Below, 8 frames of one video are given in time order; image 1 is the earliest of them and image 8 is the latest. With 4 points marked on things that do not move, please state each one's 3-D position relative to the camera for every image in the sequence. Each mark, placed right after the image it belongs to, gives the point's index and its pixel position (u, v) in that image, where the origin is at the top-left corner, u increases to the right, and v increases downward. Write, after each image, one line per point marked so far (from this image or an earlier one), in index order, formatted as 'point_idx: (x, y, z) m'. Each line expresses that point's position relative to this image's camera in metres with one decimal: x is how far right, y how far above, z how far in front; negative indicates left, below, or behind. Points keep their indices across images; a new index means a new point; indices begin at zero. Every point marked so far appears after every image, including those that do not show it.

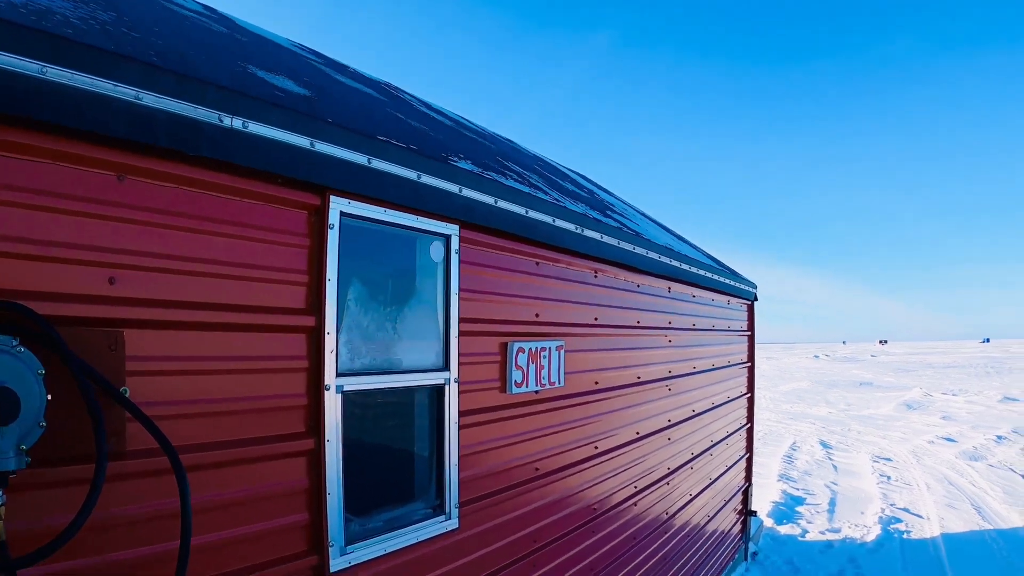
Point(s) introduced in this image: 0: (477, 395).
0: (-0.2, -0.6, +2.6) m
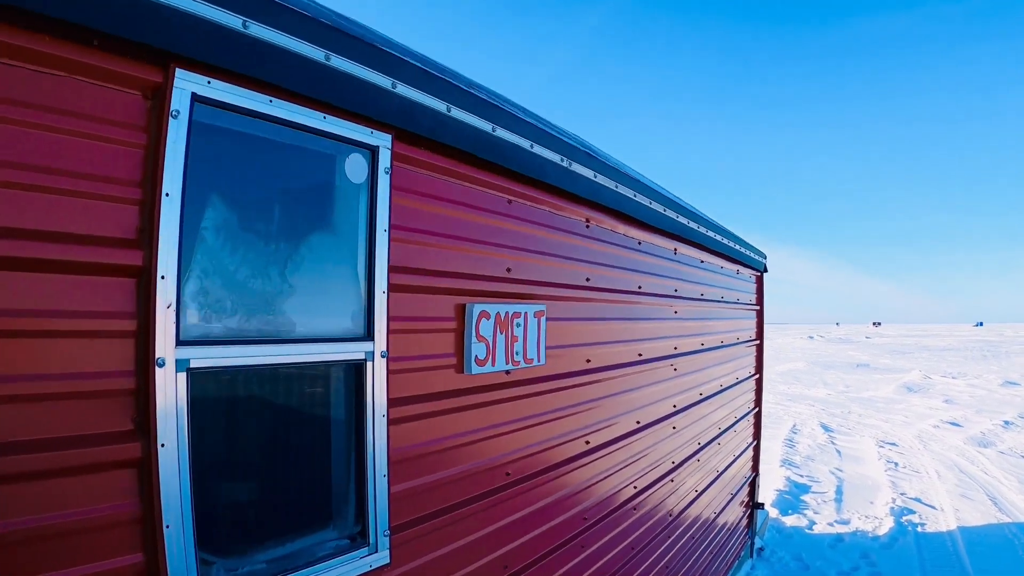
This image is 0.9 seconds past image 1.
0: (-0.4, -0.4, +1.9) m
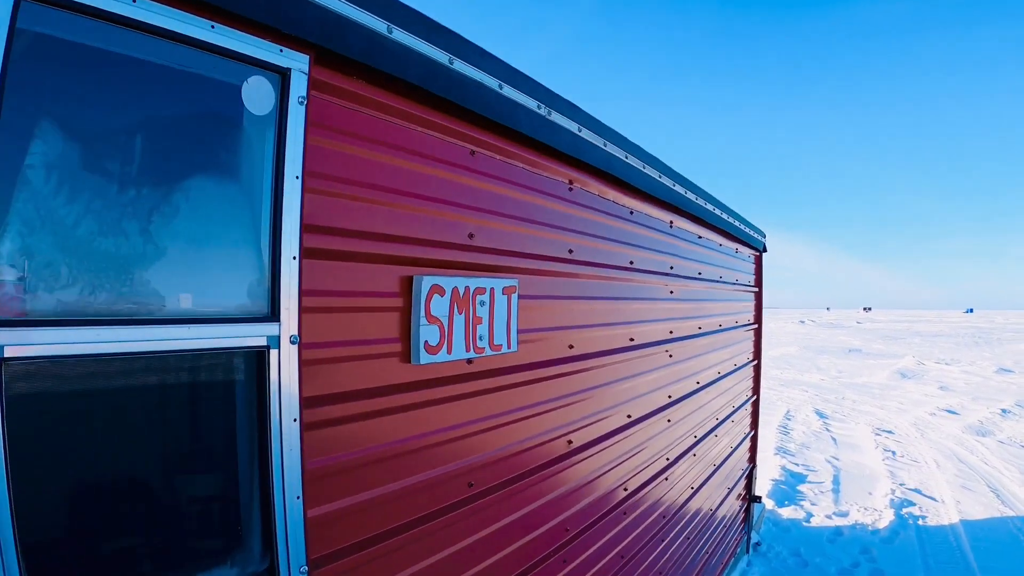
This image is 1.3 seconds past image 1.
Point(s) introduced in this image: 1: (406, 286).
0: (-0.5, -0.3, +1.5) m
1: (-0.4, 0.0, +1.6) m
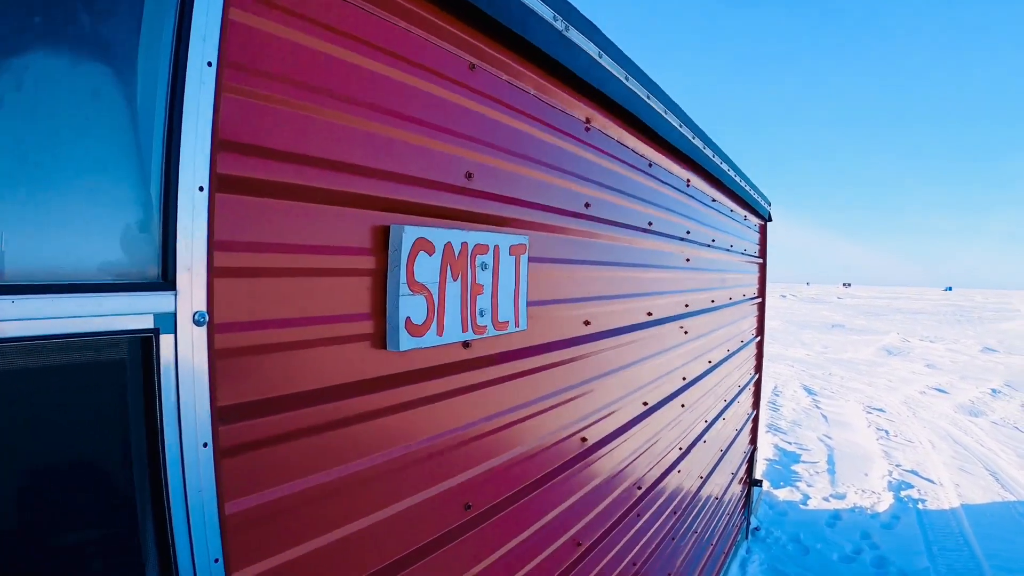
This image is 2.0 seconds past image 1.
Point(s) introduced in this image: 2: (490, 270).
0: (-0.4, -0.2, +1.0) m
1: (-0.3, +0.1, +1.1) m
2: (-0.1, +0.1, +1.3) m
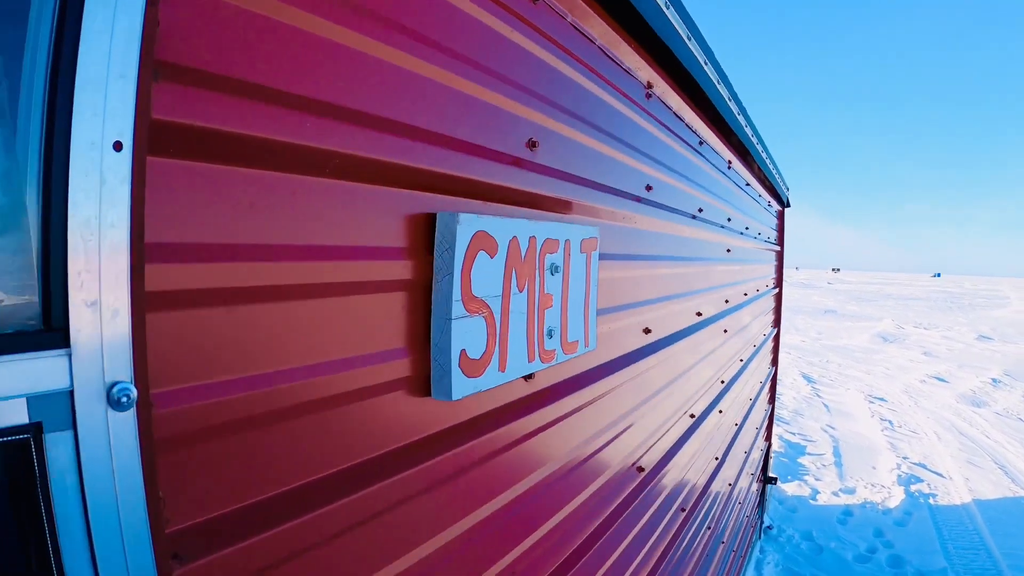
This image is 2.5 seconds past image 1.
0: (-0.3, -0.2, +0.7) m
1: (-0.2, +0.1, +0.8) m
2: (+0.1, 0.0, +1.0) m
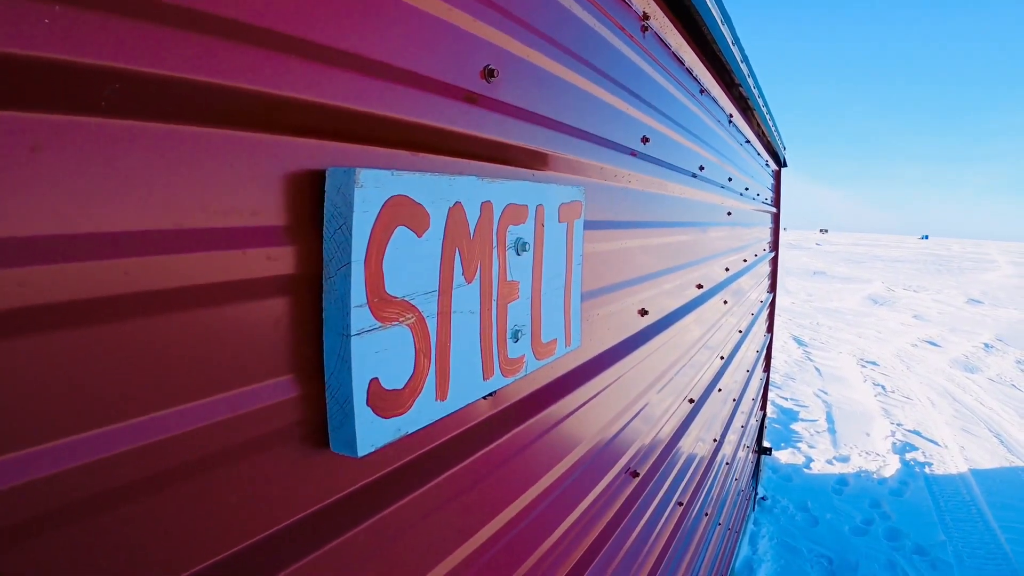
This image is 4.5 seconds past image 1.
0: (-0.3, -0.2, +0.4) m
1: (-0.2, +0.1, +0.5) m
2: (0.0, 0.0, +0.7) m
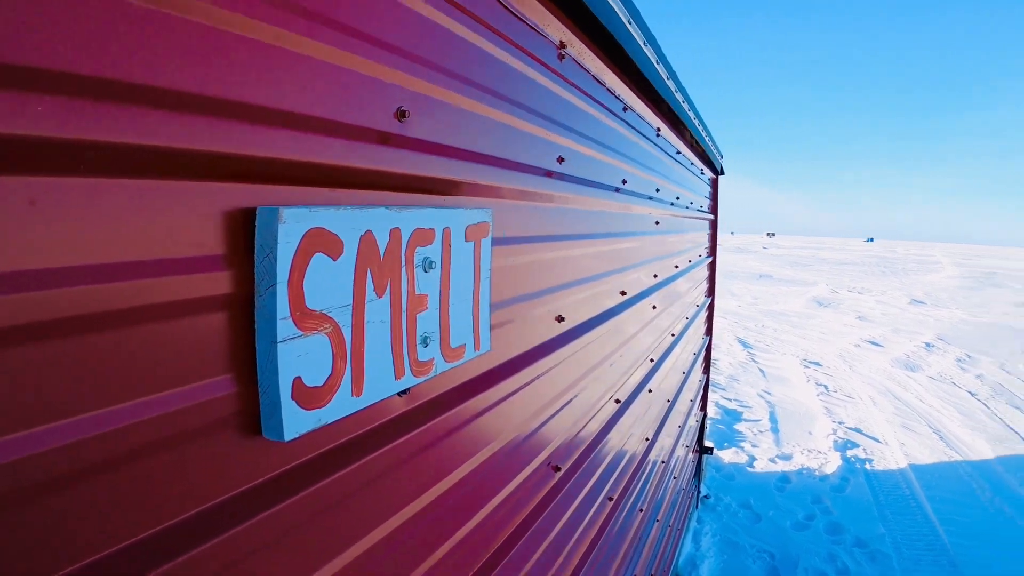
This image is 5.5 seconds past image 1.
0: (-0.5, -0.2, +0.5) m
1: (-0.4, +0.1, +0.6) m
2: (-0.1, 0.0, +0.8) m
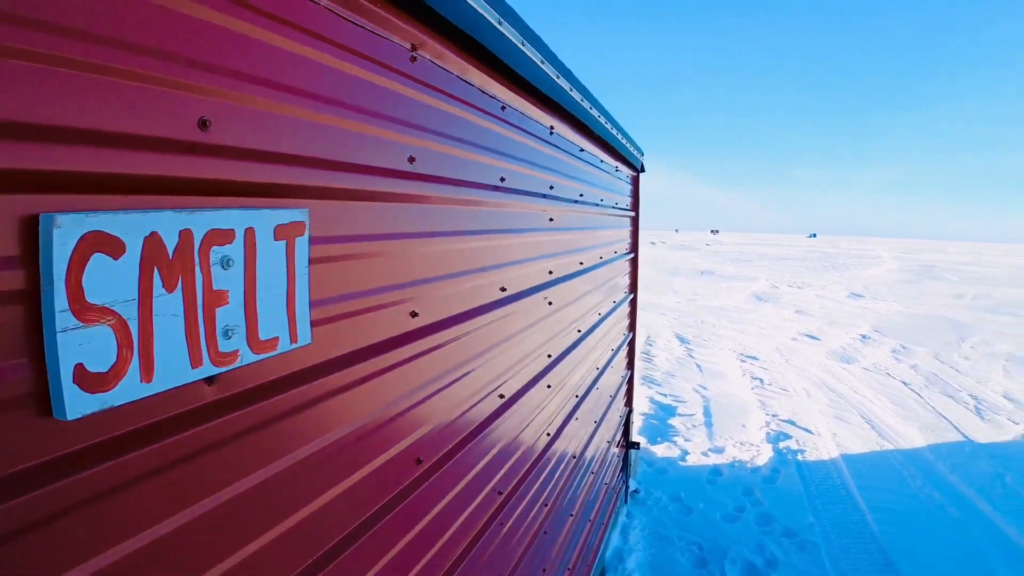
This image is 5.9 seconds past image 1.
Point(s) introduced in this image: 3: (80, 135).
0: (-0.8, -0.2, +0.6) m
1: (-0.7, +0.1, +0.7) m
2: (-0.5, 0.0, +0.9) m
3: (-0.7, +0.2, +0.7) m
